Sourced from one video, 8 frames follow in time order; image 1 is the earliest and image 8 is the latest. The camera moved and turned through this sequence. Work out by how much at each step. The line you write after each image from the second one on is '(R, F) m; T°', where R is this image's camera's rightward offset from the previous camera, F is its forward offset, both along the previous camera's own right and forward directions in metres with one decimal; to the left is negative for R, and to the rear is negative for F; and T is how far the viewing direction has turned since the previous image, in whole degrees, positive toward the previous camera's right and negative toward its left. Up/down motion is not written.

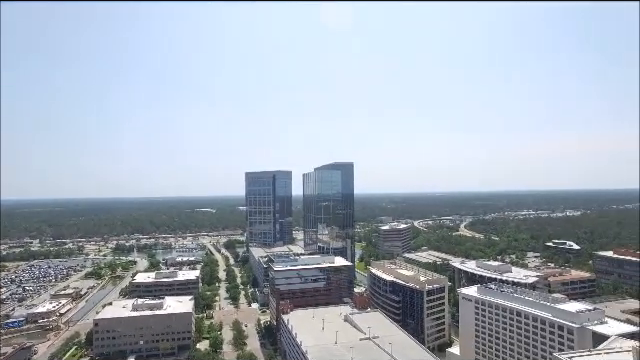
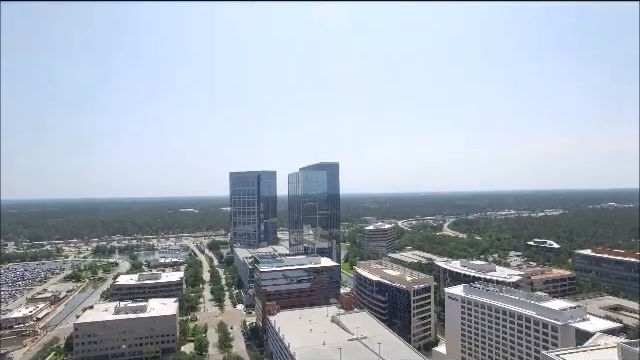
(-0.3, +0.1) m; +2°
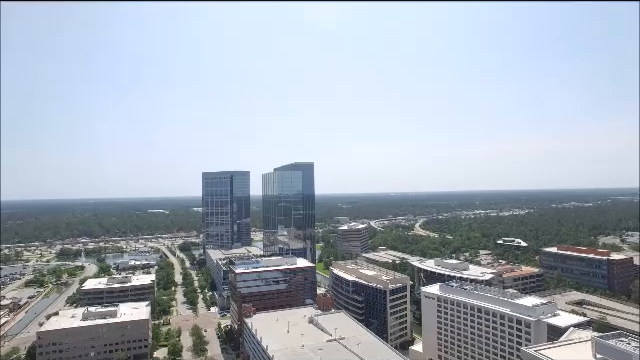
(-0.7, +0.2) m; +4°
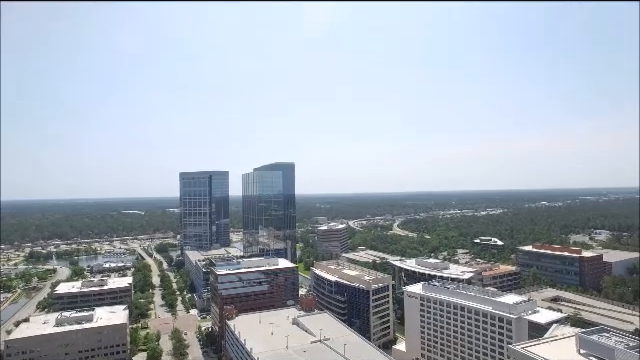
(-0.8, +0.2) m; +3°
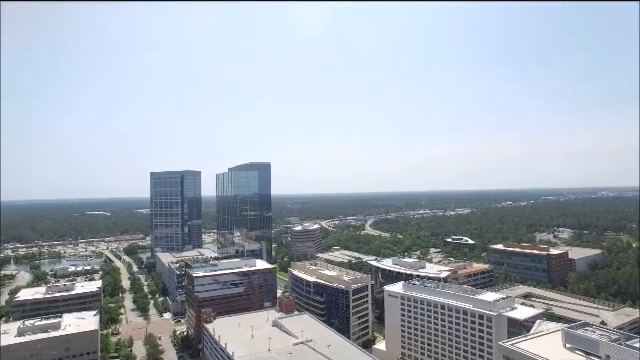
(-1.3, +0.4) m; +4°
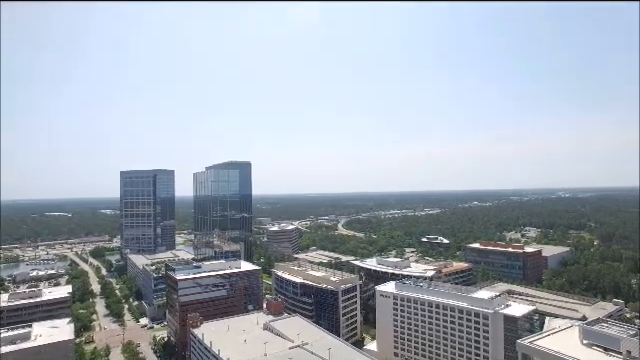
(-3.1, +1.0) m; +6°
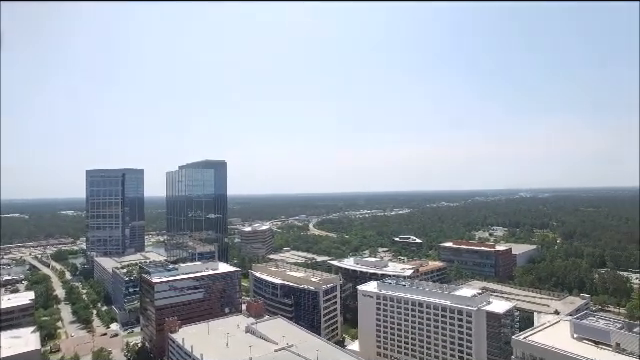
(-1.7, +0.6) m; +5°
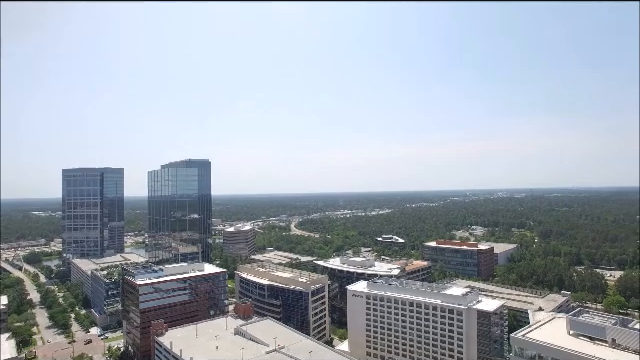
(-1.3, +0.4) m; +3°
